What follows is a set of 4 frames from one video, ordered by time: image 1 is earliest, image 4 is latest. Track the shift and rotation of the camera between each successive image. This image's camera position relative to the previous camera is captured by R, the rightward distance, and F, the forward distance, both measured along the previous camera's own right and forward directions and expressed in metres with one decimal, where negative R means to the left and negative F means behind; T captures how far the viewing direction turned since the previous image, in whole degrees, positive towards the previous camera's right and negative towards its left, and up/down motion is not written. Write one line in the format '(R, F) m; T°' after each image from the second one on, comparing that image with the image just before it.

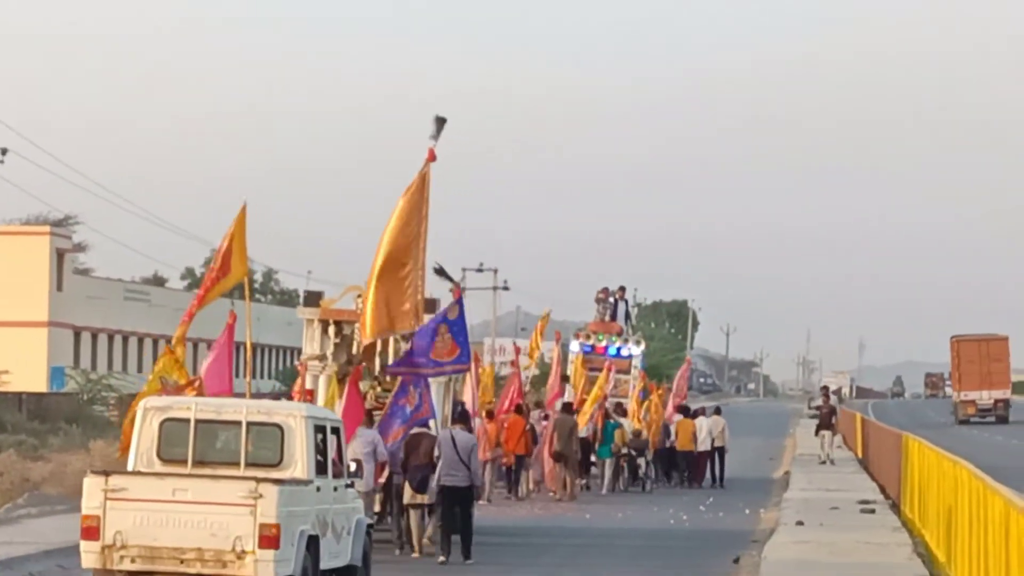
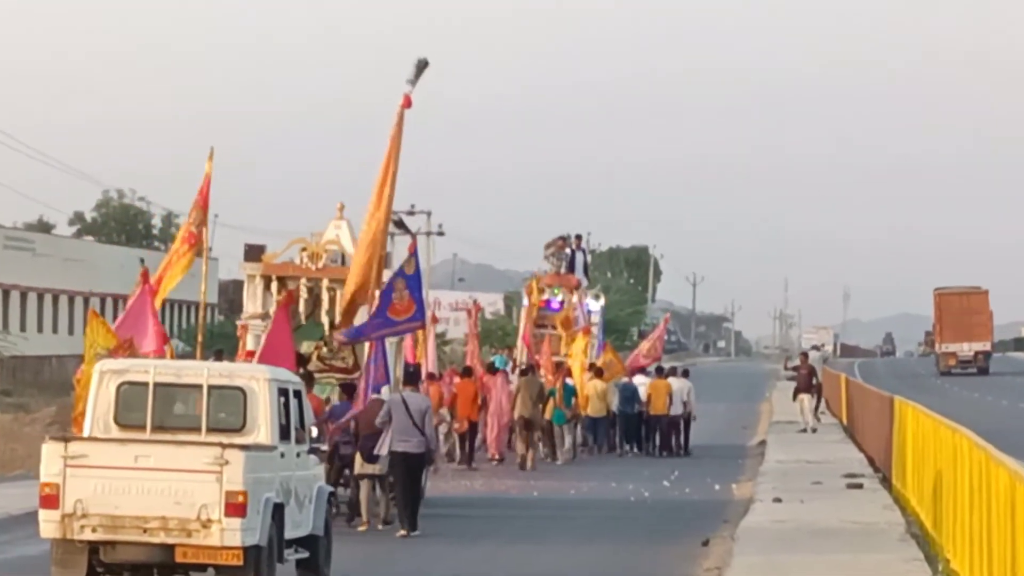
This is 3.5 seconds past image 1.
(-1.8, +0.6) m; +6°
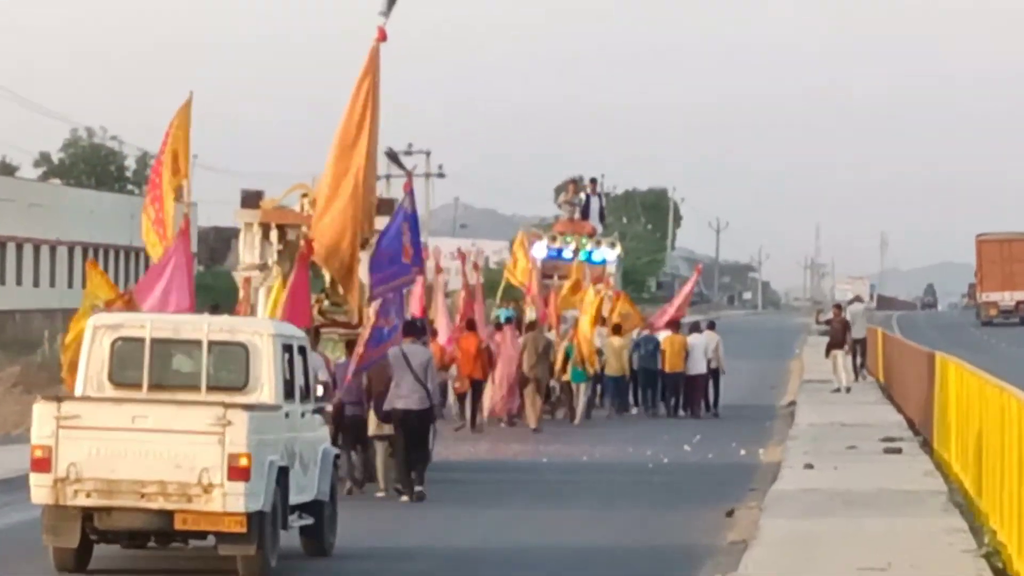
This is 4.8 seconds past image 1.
(-0.5, +1.2) m; +1°
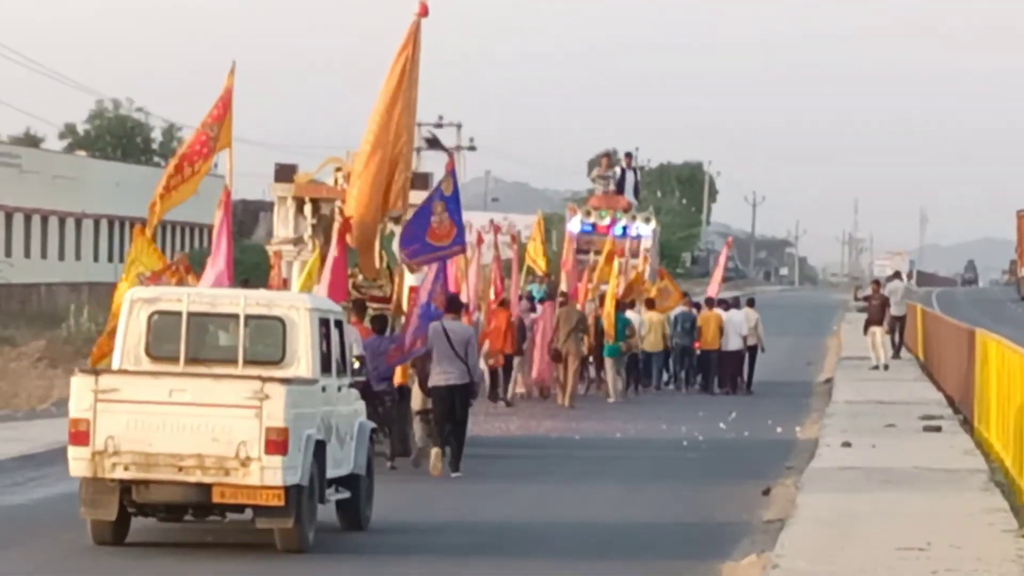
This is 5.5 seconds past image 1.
(-0.2, +0.1) m; -1°
